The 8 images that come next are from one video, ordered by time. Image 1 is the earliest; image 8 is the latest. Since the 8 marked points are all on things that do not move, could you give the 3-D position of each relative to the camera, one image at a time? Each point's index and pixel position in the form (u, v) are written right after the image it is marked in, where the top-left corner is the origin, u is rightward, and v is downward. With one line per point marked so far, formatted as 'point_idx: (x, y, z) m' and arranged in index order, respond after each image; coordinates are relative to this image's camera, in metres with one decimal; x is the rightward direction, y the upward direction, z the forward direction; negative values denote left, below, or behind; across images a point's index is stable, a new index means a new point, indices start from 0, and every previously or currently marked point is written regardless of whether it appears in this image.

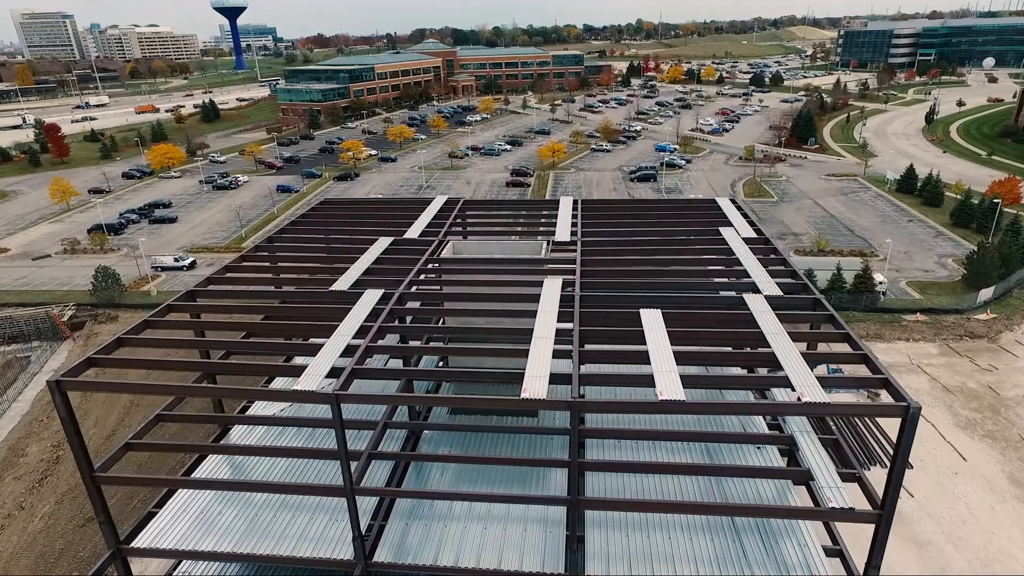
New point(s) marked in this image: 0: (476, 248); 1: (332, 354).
0: (-0.9, +1.2, +18.4) m
1: (-3.8, -1.5, +13.0) m
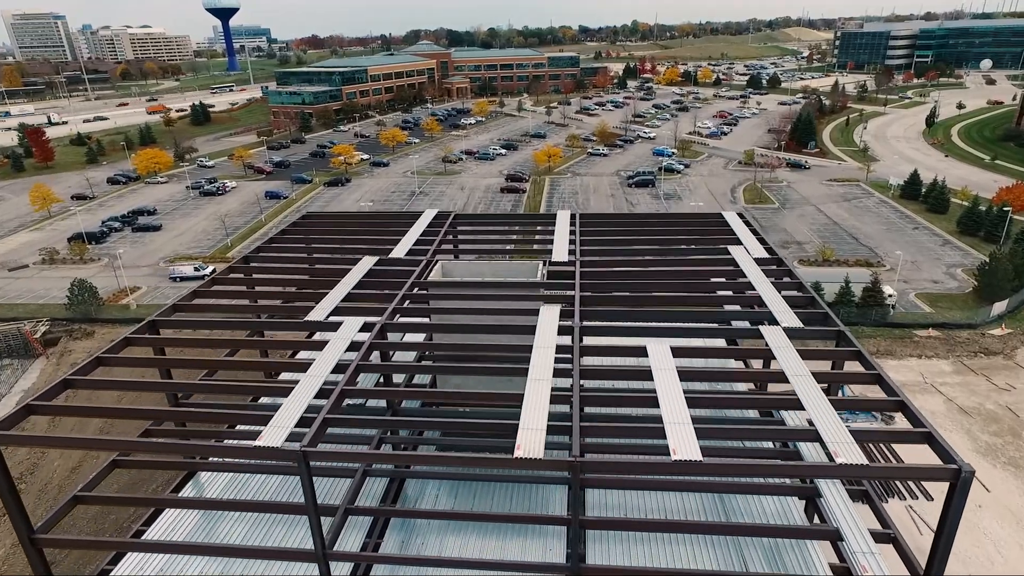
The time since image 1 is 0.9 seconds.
0: (-1.1, +0.5, +17.1) m
1: (-3.9, -2.1, +11.6) m
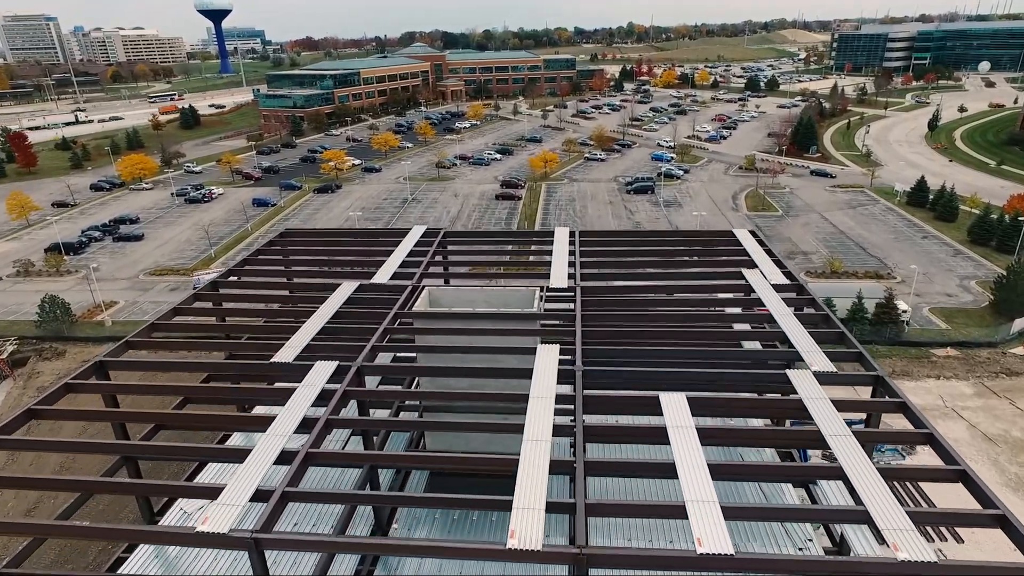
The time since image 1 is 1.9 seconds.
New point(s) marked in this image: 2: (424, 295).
0: (-1.3, -0.2, +15.5) m
1: (-4.1, -2.9, +10.0) m
2: (-2.2, -0.2, +15.2) m
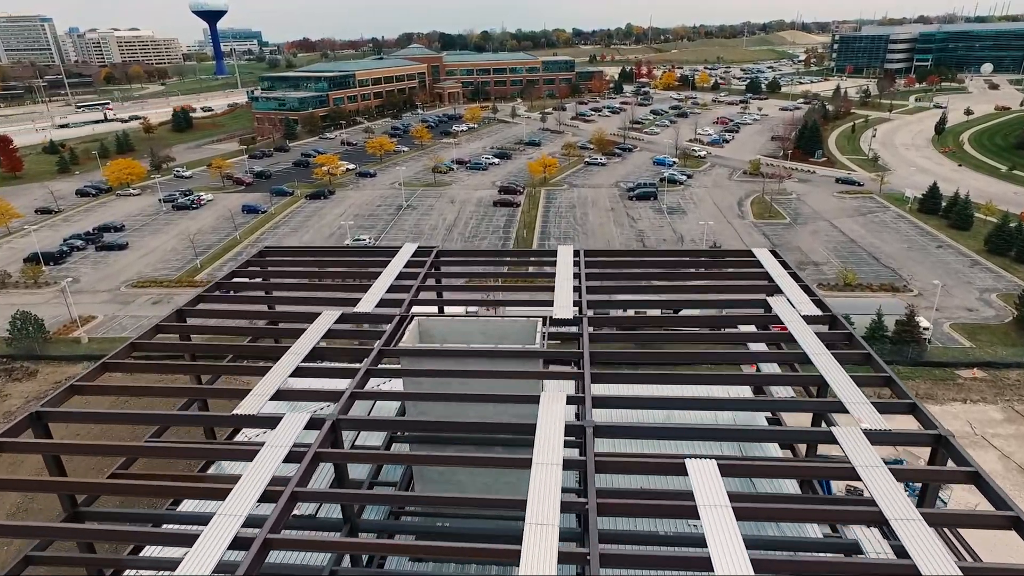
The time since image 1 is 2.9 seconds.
0: (-1.3, -0.9, +13.9) m
1: (-4.1, -3.5, +8.4) m
2: (-2.2, -0.9, +13.6) m
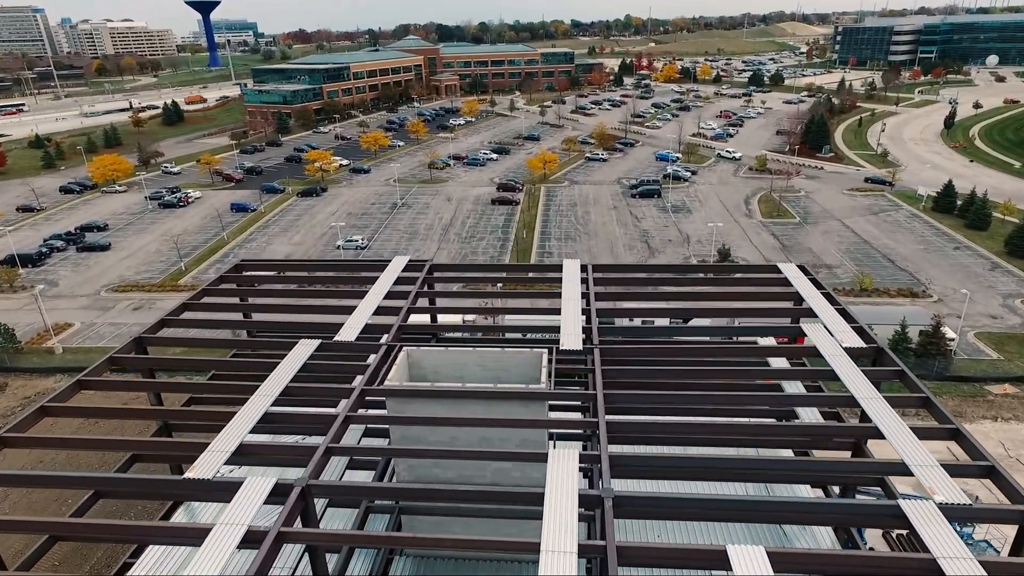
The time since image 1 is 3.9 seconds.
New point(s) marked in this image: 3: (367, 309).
0: (-1.3, -1.4, +12.2) m
1: (-4.0, -4.1, +6.8) m
2: (-2.2, -1.4, +11.9) m
3: (-3.4, -0.5, +14.4) m
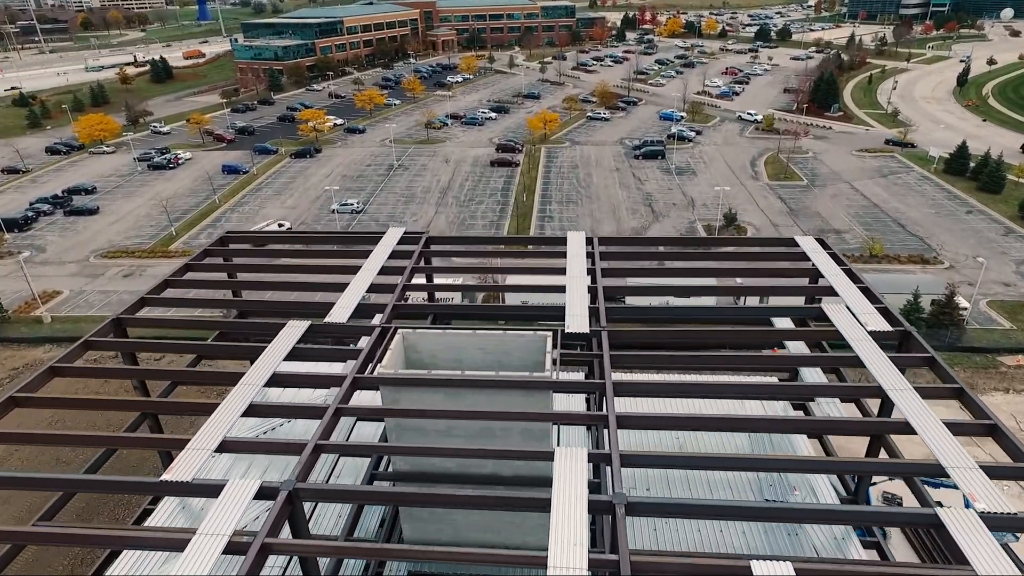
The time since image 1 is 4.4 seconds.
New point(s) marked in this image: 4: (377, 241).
0: (-1.2, -1.0, +11.5) m
1: (-3.9, -4.1, +6.2) m
2: (-2.1, -1.0, +11.2) m
3: (-3.3, 0.0, +13.6) m
4: (-3.5, +1.3, +16.1) m
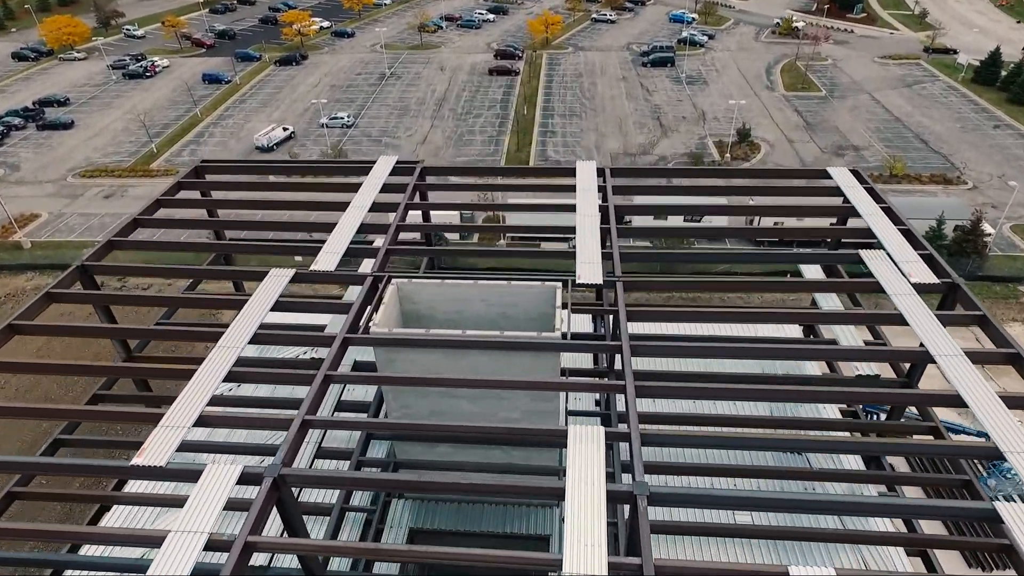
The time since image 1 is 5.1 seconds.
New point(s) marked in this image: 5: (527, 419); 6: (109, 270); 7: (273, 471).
0: (-1.1, -0.1, +10.4) m
1: (-3.8, -3.9, +5.6) m
2: (-2.0, -0.1, +10.1) m
3: (-3.3, +1.2, +12.4) m
4: (-3.4, +2.8, +14.7) m
5: (+0.2, -2.1, +9.8) m
6: (-7.5, +0.4, +11.6) m
7: (-2.8, -2.1, +7.2) m
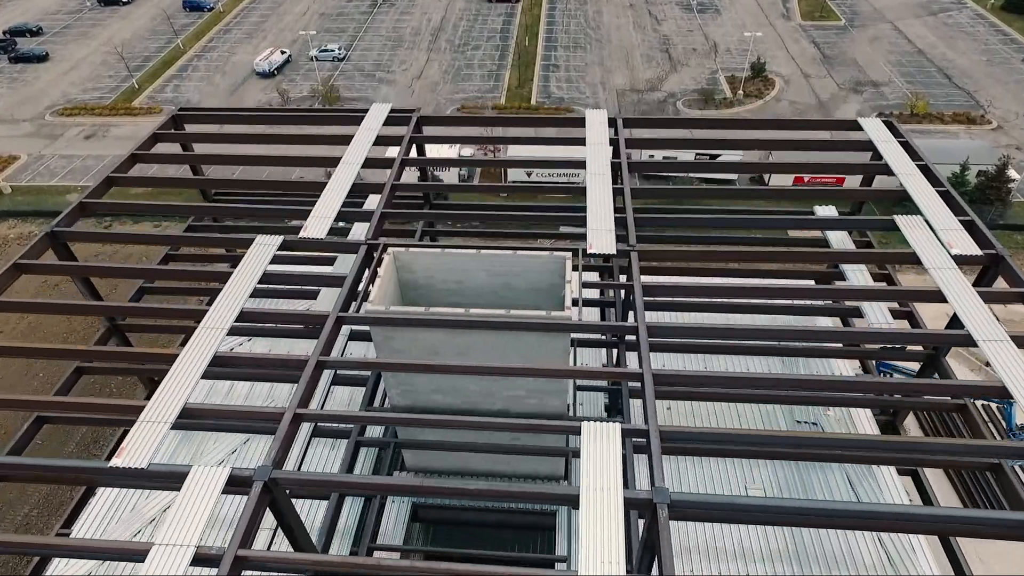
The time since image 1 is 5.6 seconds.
0: (-1.0, +0.4, +9.6) m
1: (-3.7, -3.9, +5.3) m
2: (-1.9, +0.3, +9.4) m
3: (-3.2, +1.9, +11.4) m
4: (-3.4, +3.7, +13.6) m
5: (+0.3, -1.7, +9.2) m
6: (-7.5, +1.0, +10.8) m
7: (-2.7, -2.0, +6.7) m
